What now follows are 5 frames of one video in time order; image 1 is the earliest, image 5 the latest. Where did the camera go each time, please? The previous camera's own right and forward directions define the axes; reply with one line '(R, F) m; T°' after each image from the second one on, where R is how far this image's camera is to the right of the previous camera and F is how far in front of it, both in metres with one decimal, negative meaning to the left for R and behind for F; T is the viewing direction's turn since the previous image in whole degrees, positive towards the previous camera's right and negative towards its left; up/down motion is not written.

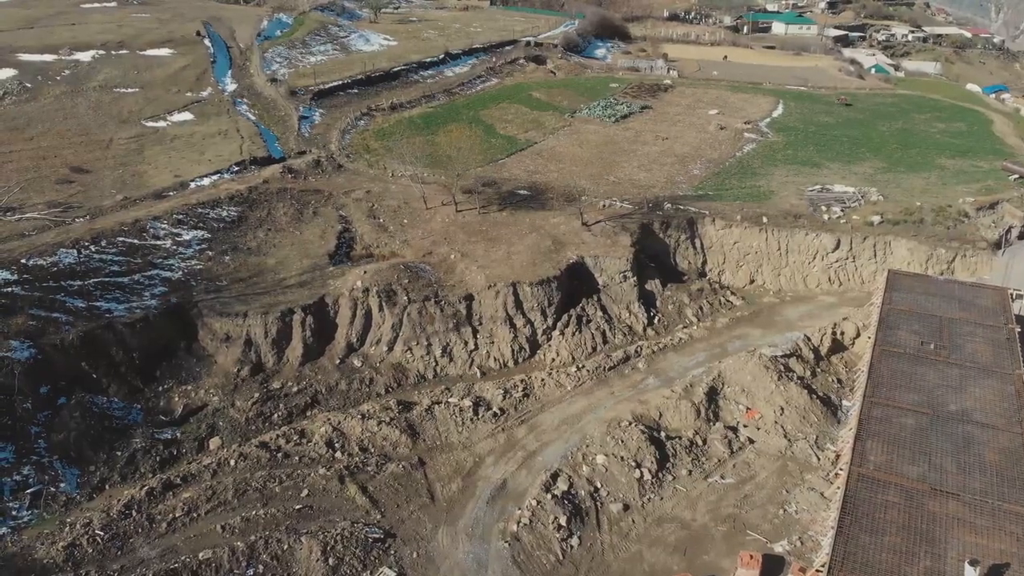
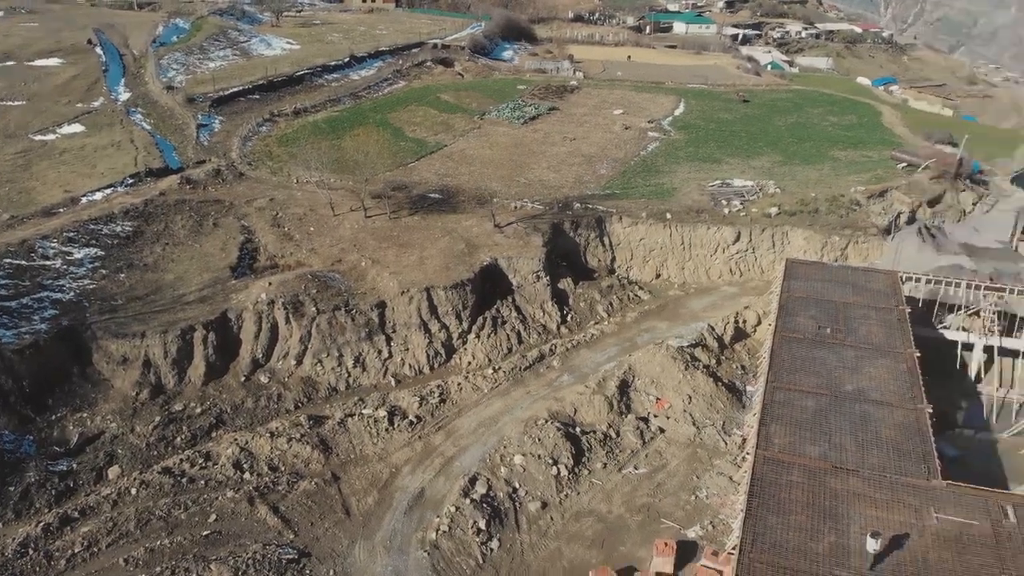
(+0.9, +0.1) m; +5°
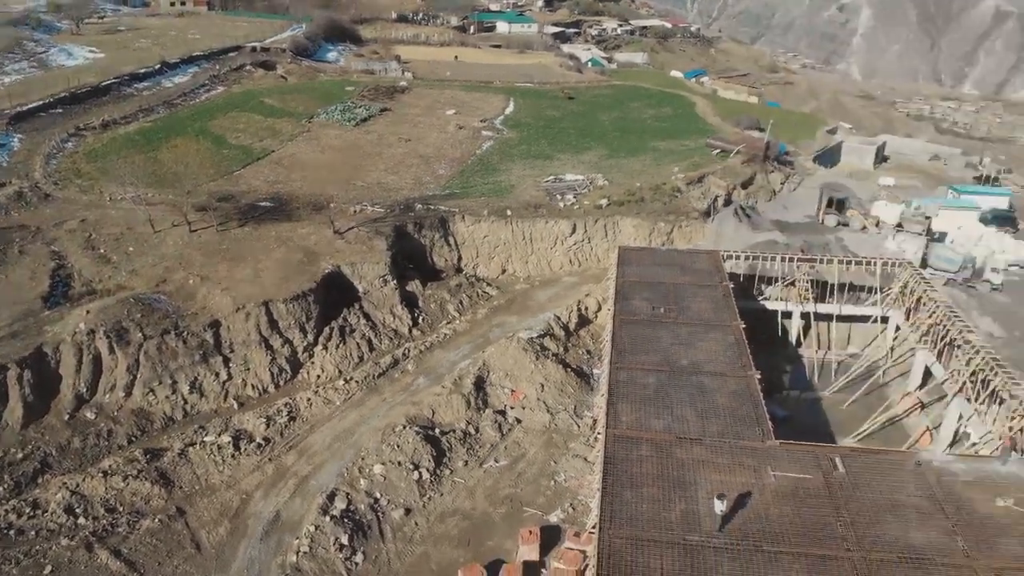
(+1.2, -0.1) m; +10°
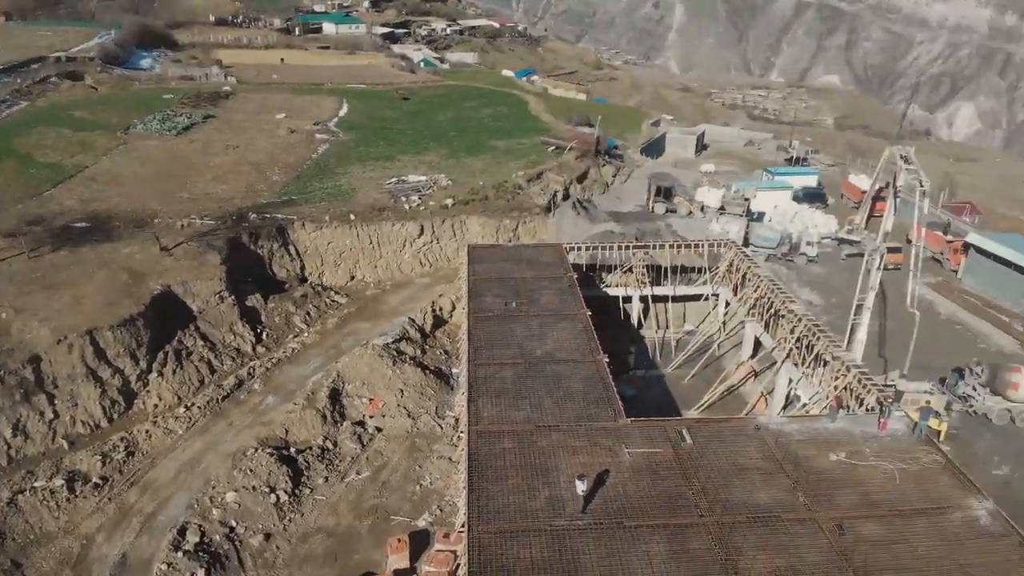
(+0.8, 0.0) m; +10°
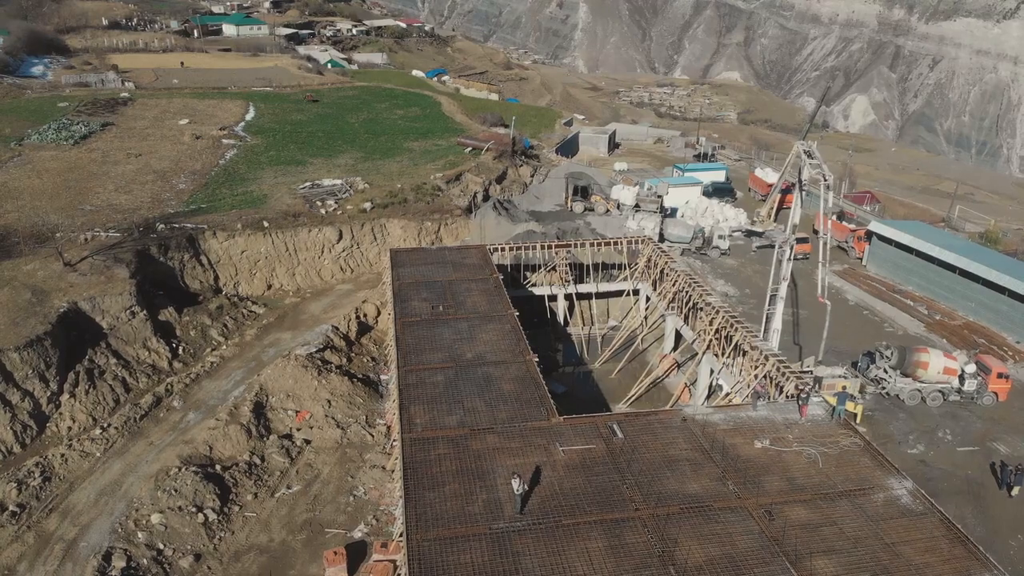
(-0.4, 0.0) m; +7°
